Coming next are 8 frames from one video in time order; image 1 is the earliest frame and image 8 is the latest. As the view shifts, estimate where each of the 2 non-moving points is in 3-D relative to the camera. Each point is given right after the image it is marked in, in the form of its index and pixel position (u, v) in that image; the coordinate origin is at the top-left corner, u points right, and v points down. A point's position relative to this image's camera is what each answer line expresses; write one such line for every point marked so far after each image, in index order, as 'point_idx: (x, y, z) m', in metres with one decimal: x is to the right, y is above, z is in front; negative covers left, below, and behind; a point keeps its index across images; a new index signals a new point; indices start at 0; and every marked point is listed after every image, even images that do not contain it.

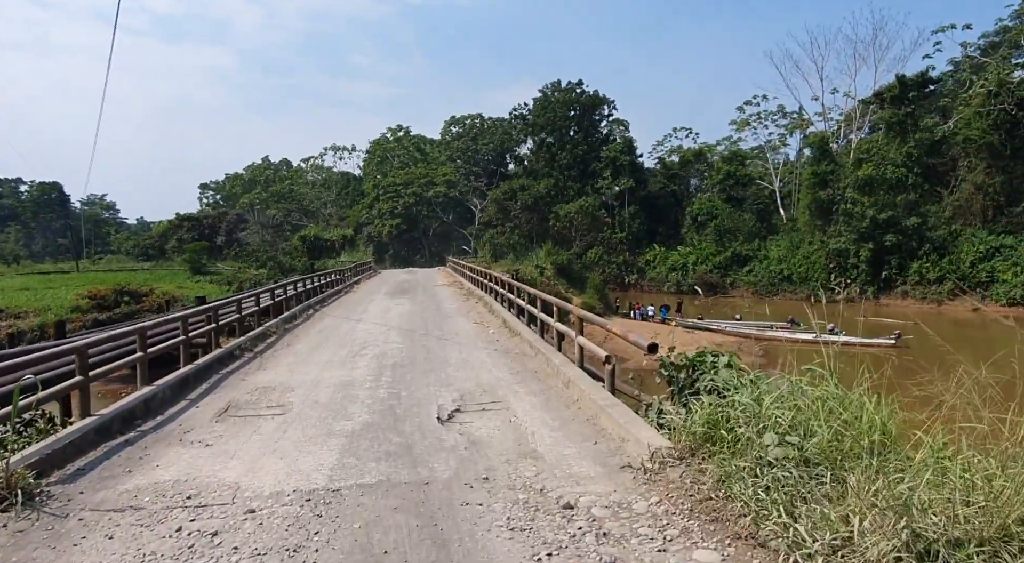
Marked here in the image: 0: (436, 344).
0: (-1.3, -1.1, +10.8) m
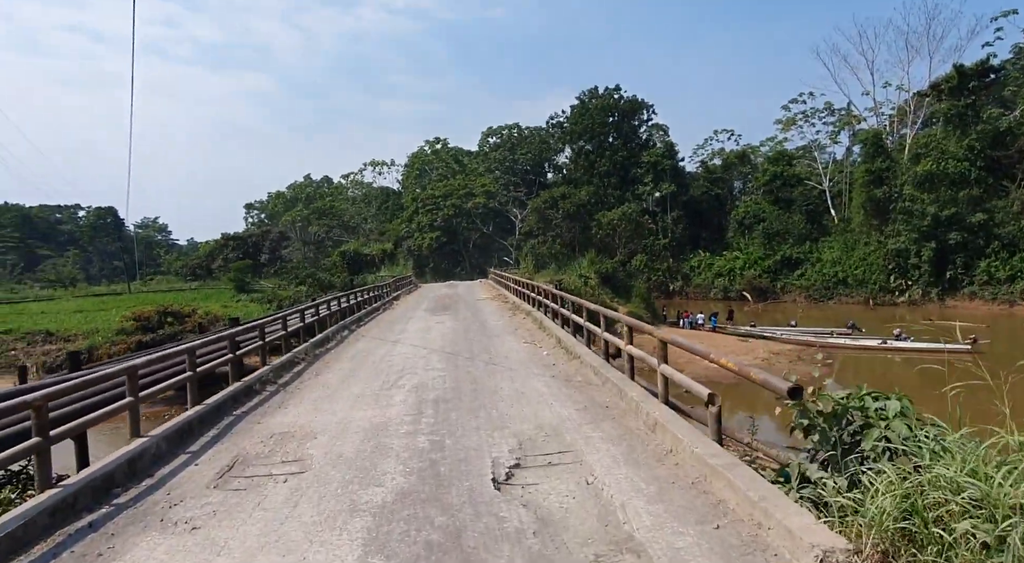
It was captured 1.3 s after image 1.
0: (-0.4, -1.3, +9.4) m
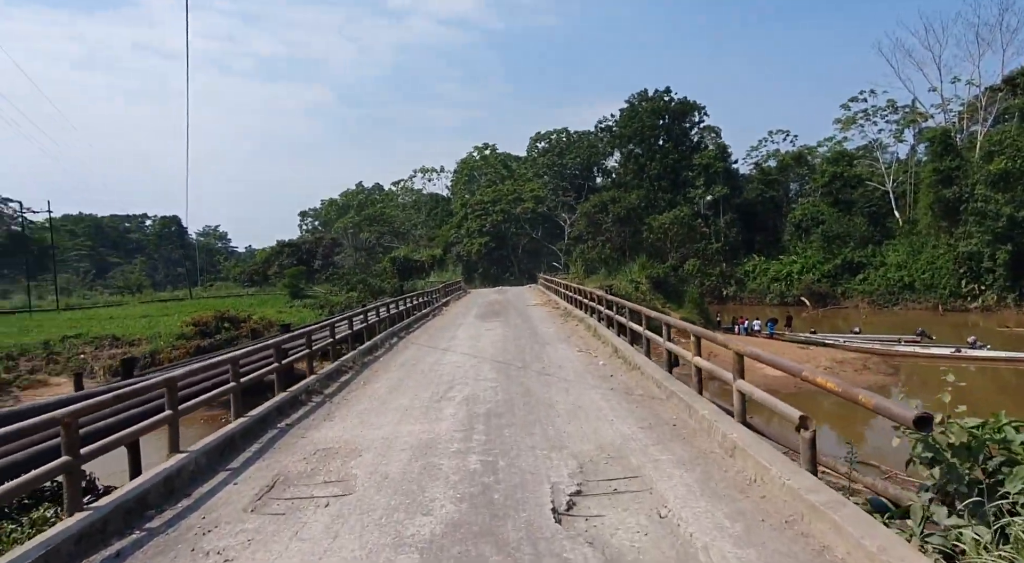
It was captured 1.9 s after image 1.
0: (+0.3, -1.4, +8.9) m
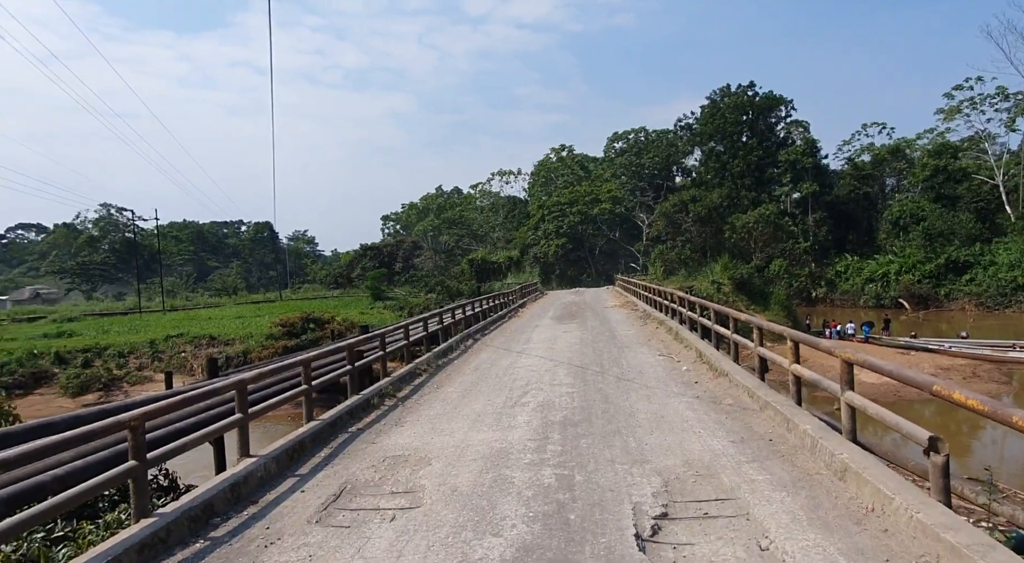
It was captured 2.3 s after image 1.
0: (+1.4, -1.4, +8.4) m
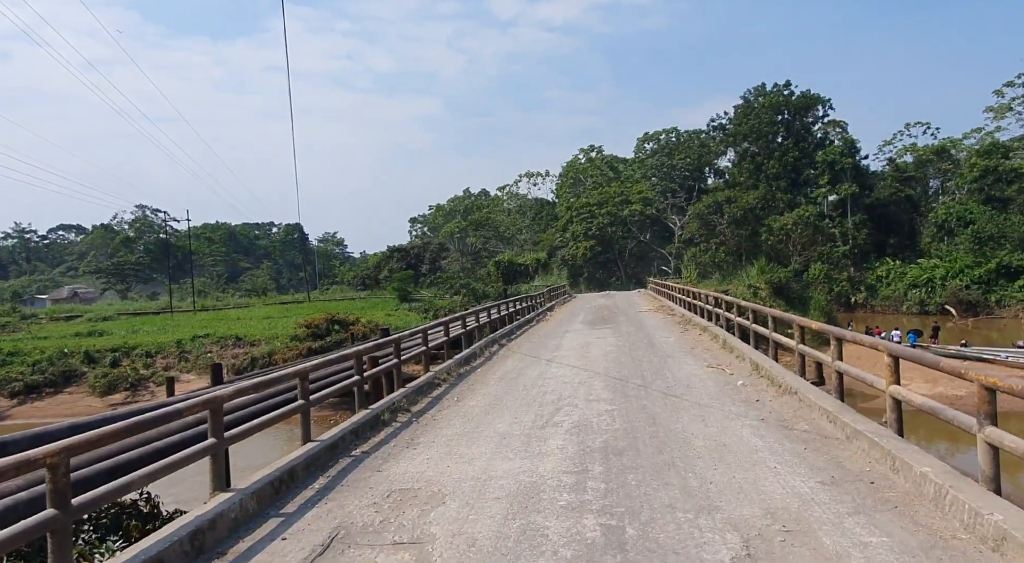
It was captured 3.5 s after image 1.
0: (+1.7, -1.4, +7.3) m
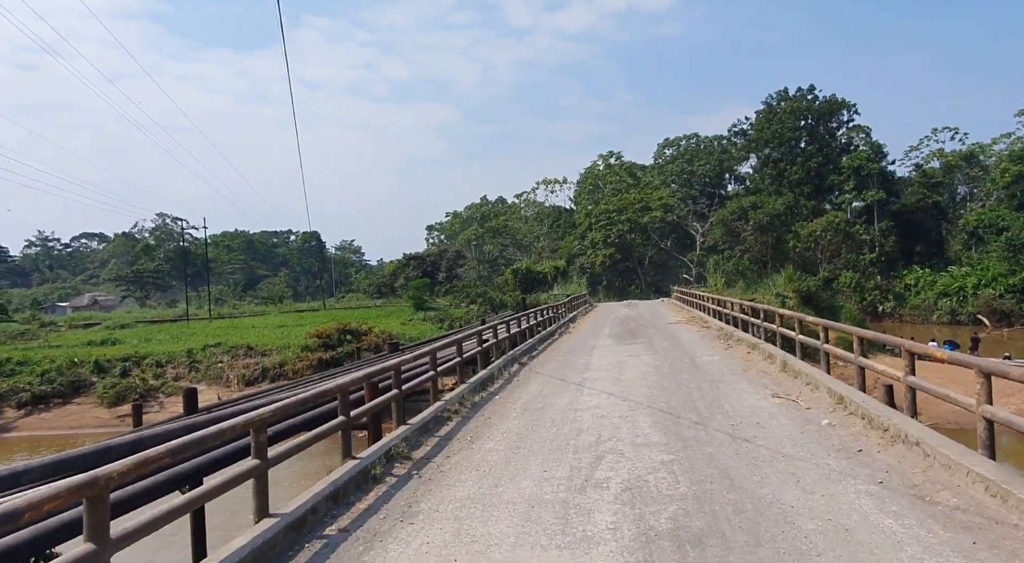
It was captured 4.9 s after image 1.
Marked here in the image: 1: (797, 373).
0: (+2.0, -1.6, +5.7) m
1: (+4.1, -1.3, +9.0) m
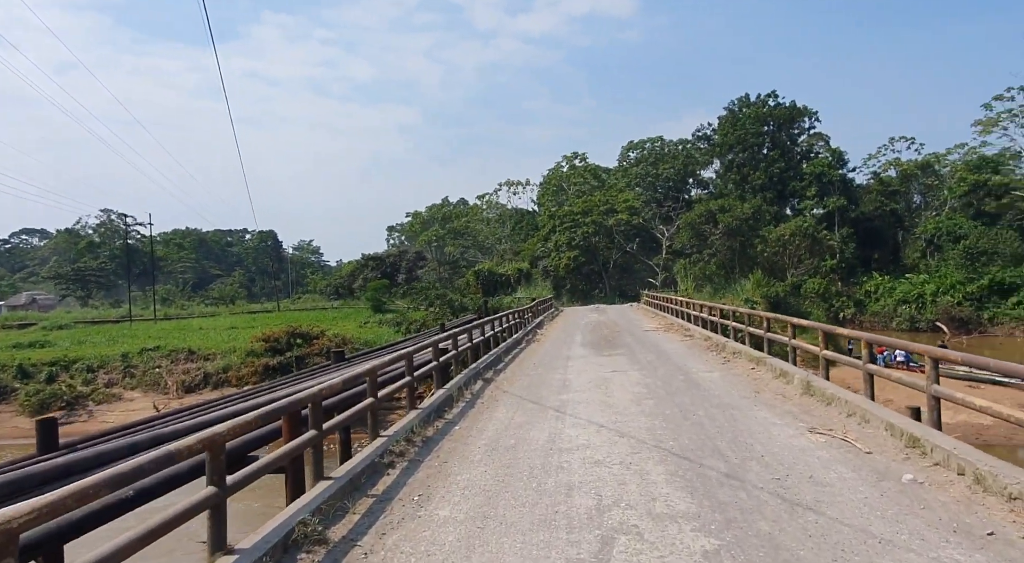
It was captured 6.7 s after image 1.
0: (+1.8, -1.6, +3.8) m
1: (+3.7, -1.4, +7.3) m
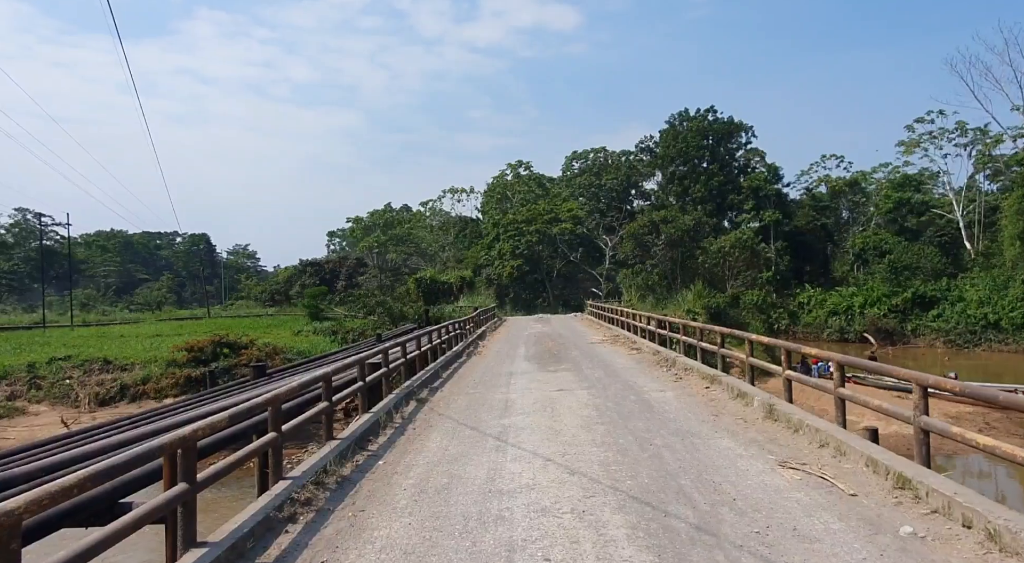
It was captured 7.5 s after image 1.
0: (+1.4, -1.7, +3.0) m
1: (+3.0, -1.5, +6.7) m
